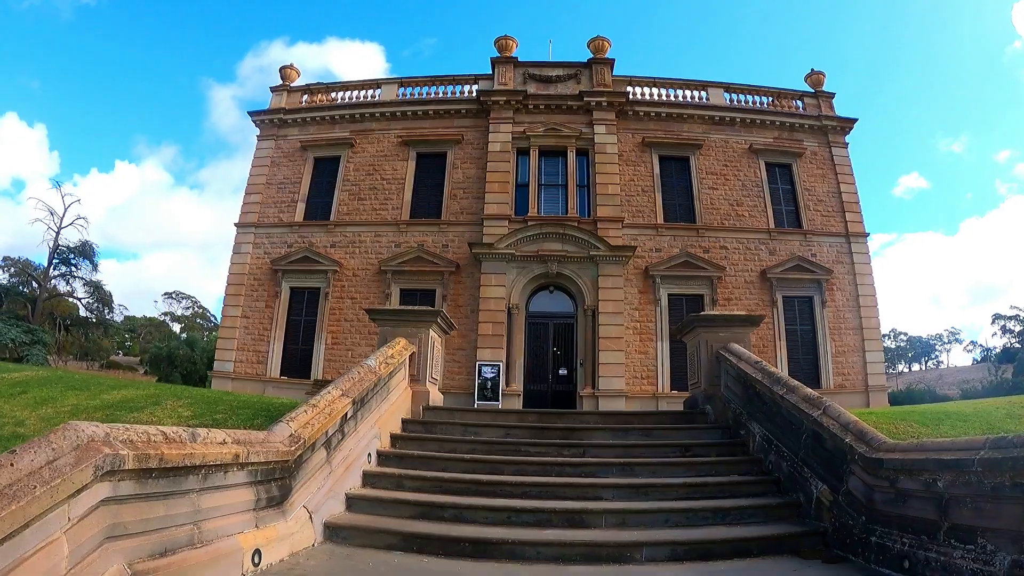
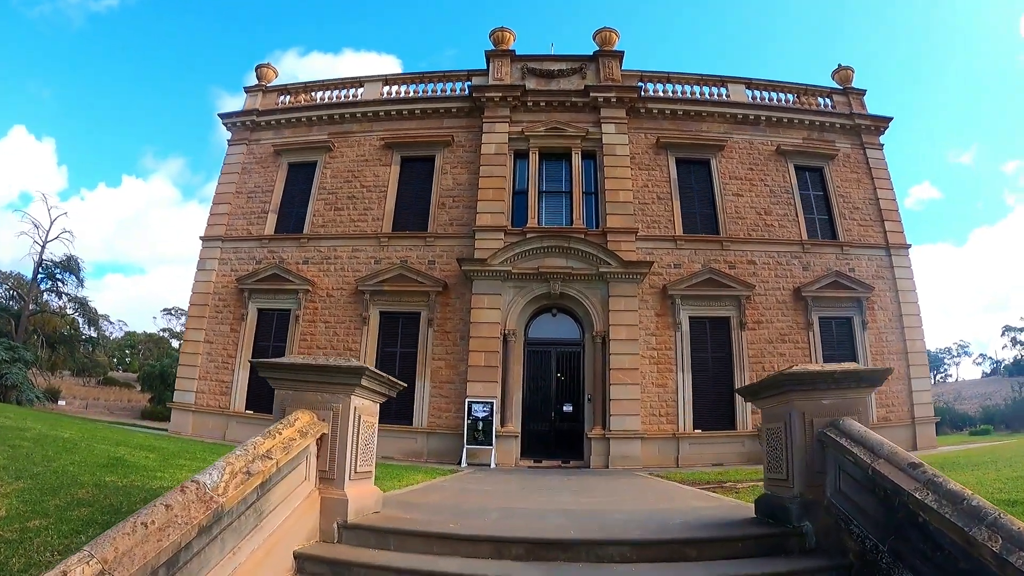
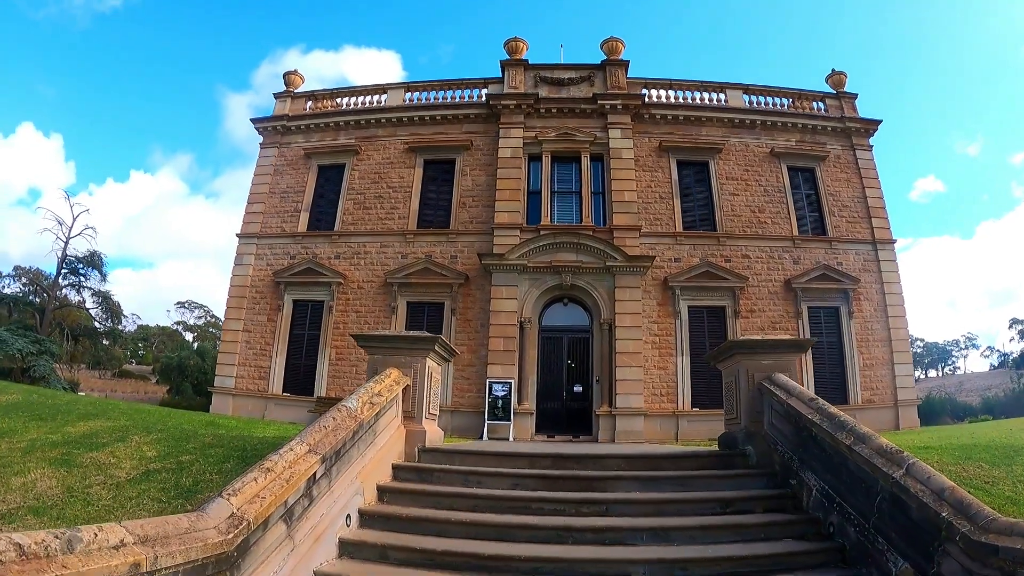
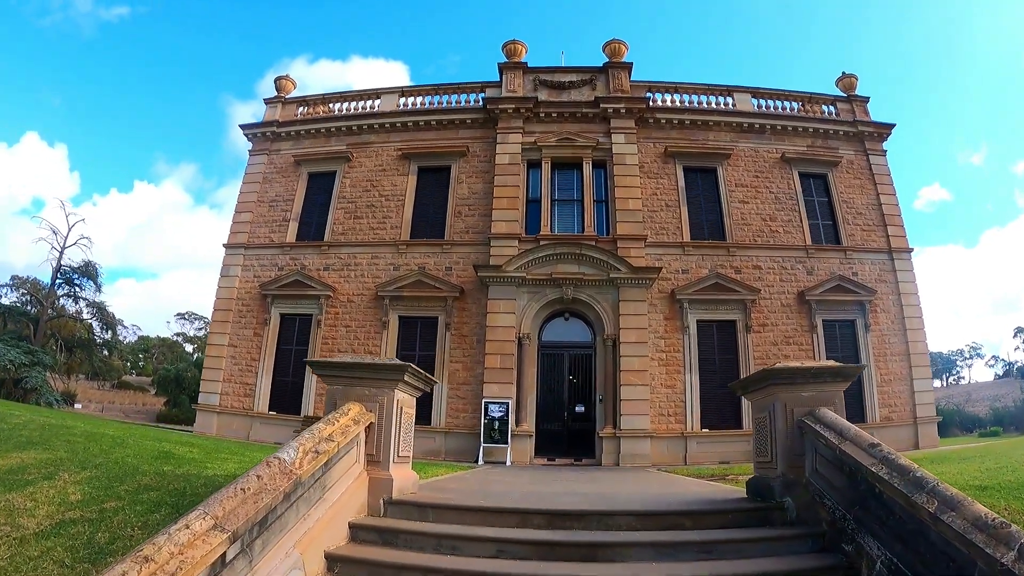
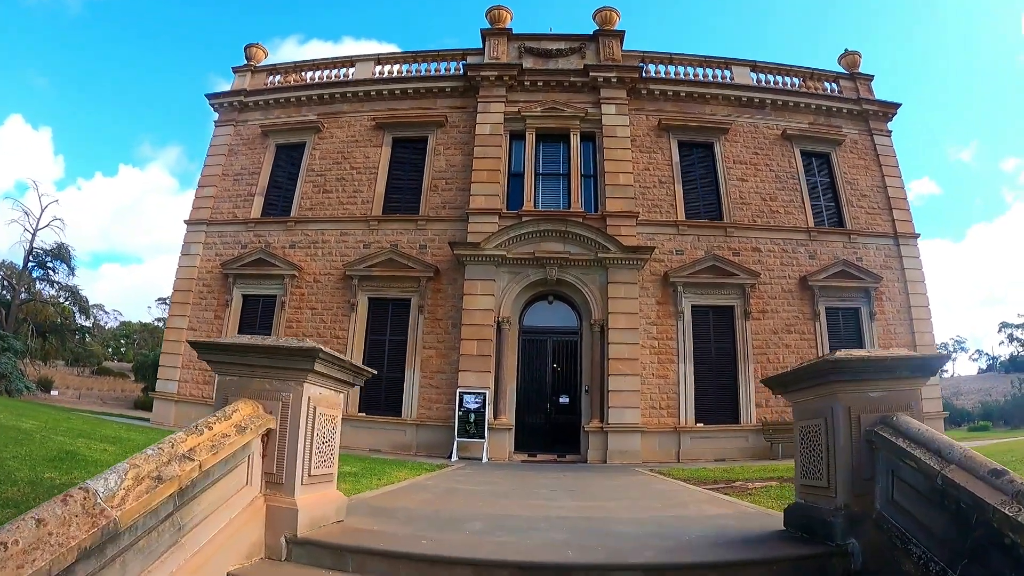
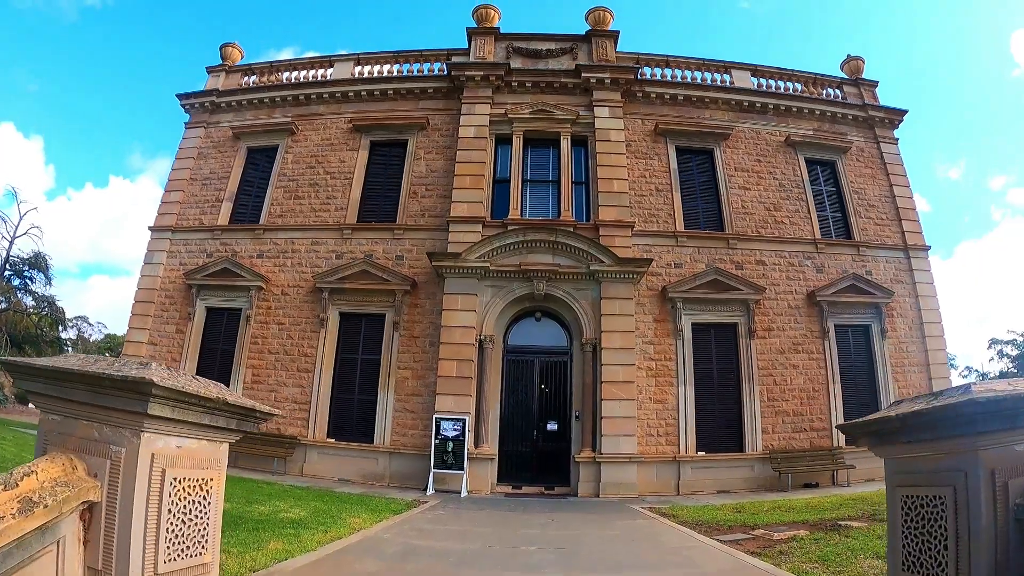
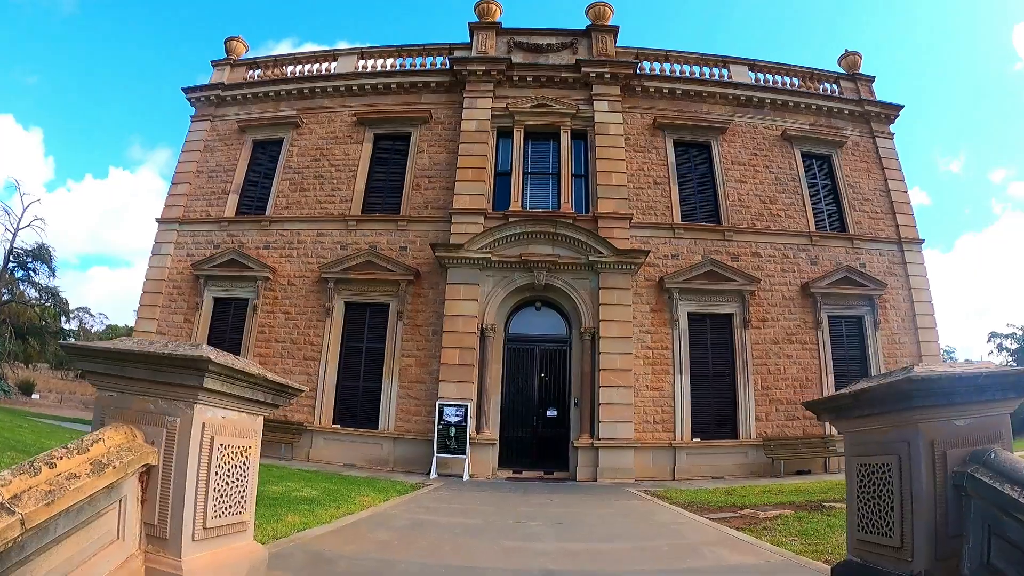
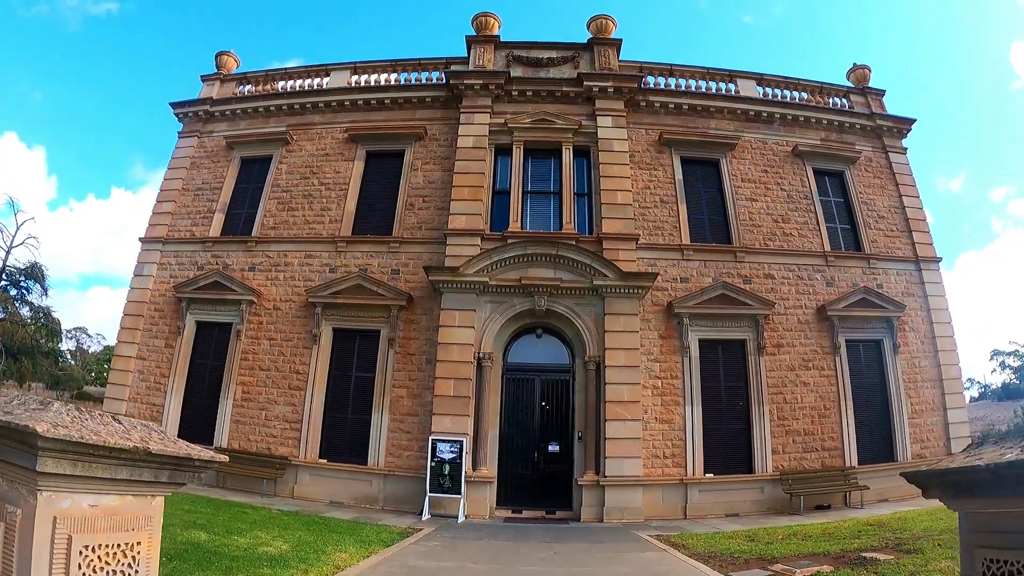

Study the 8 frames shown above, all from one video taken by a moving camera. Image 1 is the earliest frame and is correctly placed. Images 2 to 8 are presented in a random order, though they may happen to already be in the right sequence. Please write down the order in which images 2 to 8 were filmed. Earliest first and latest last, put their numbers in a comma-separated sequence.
3, 4, 2, 5, 7, 6, 8
